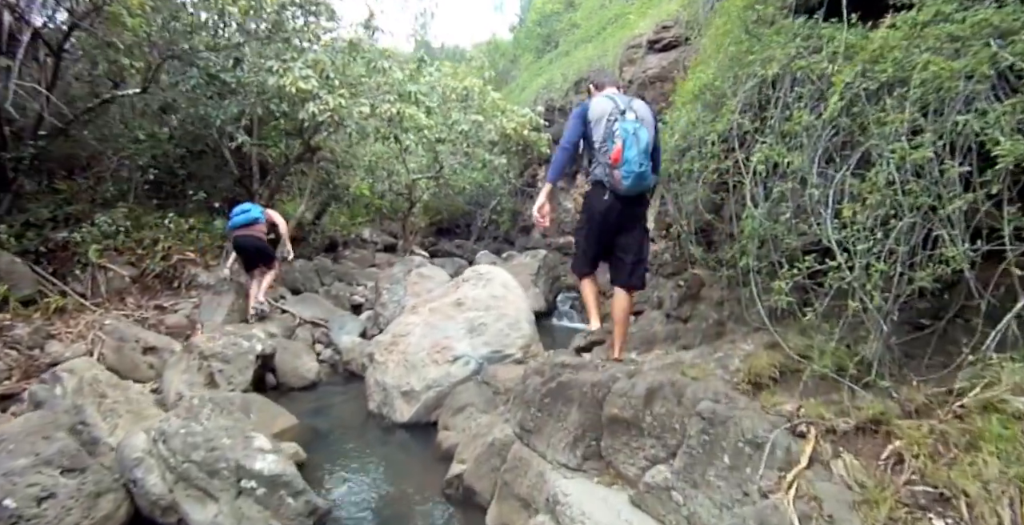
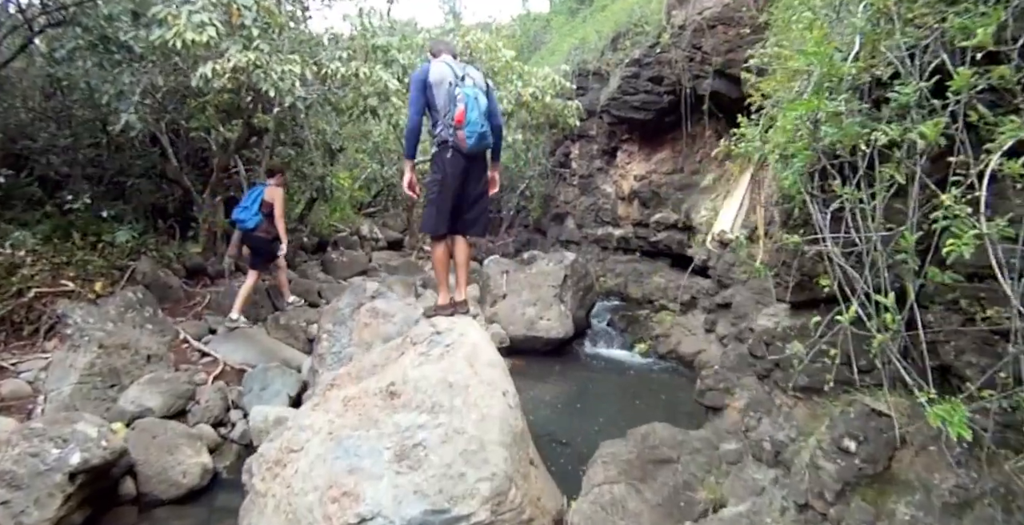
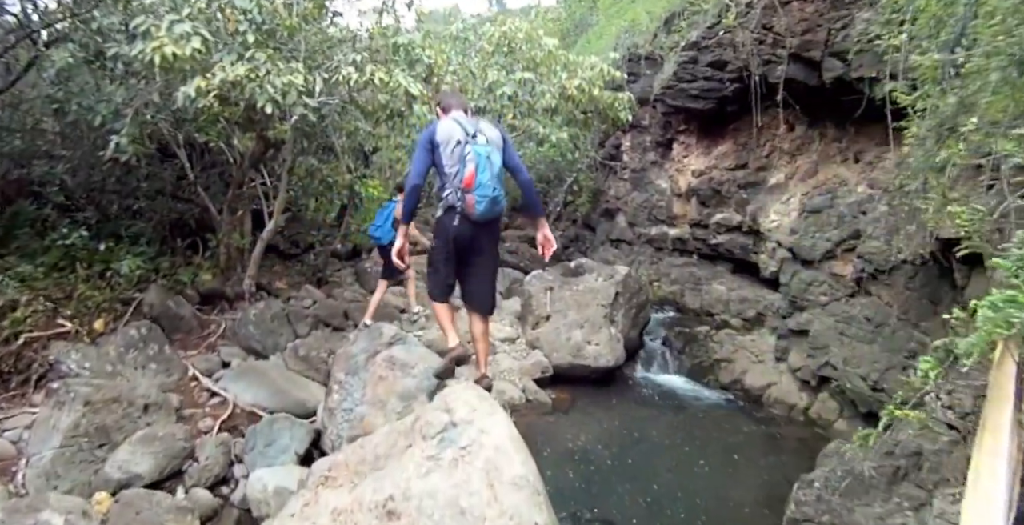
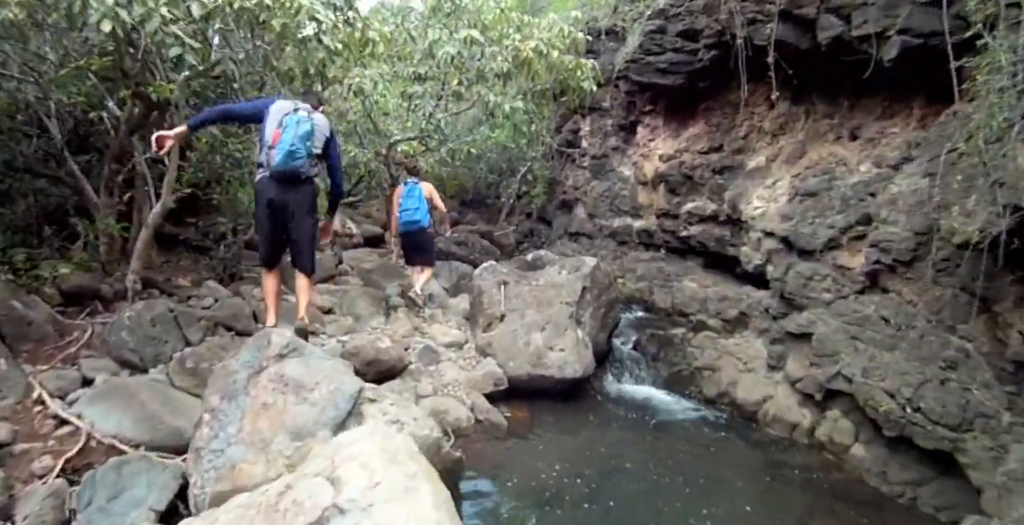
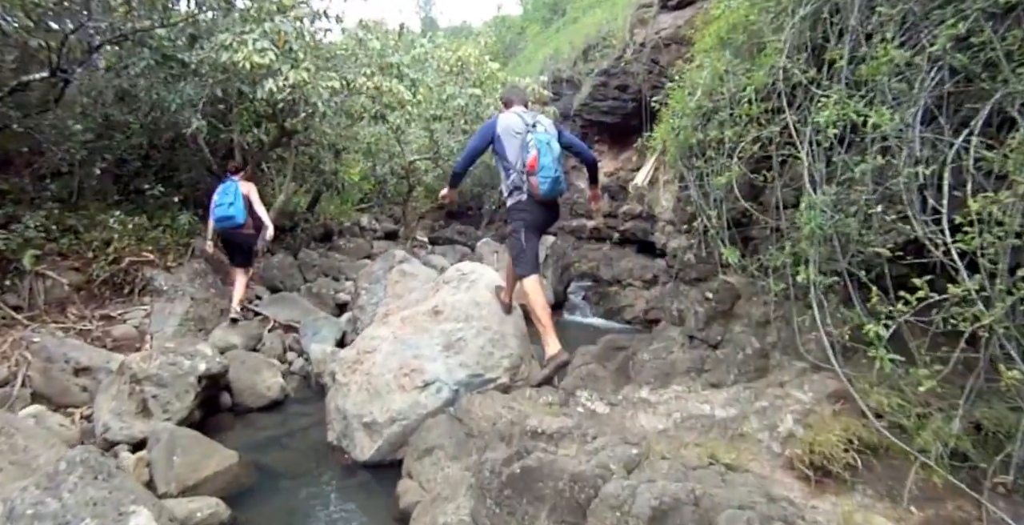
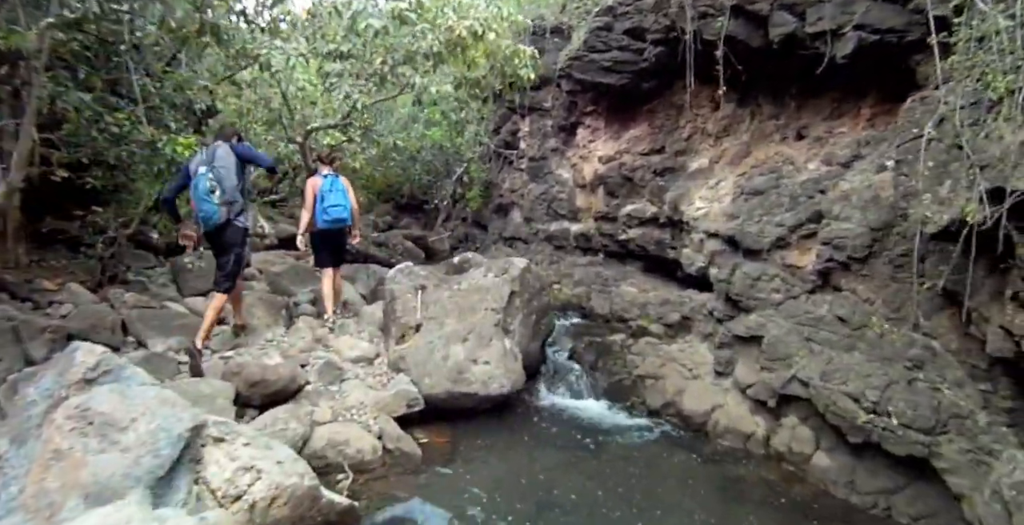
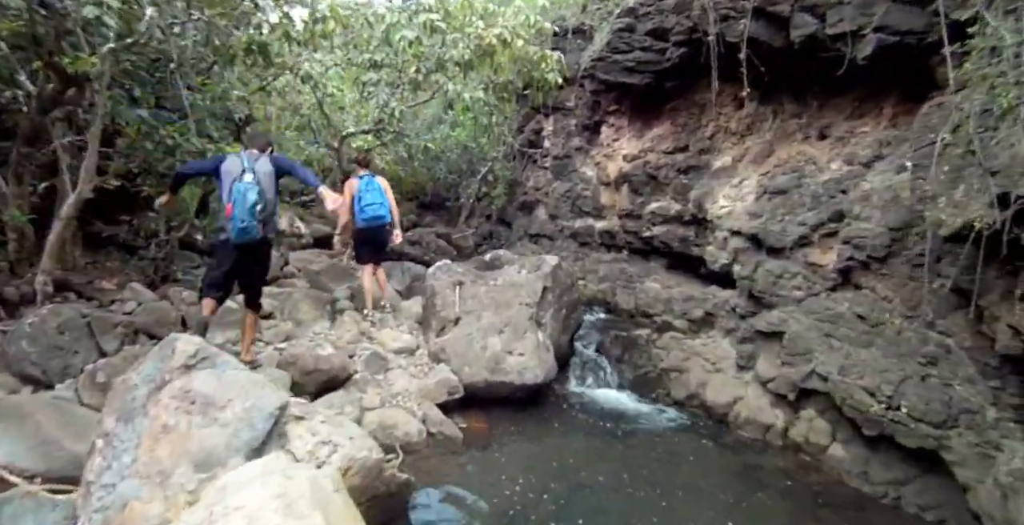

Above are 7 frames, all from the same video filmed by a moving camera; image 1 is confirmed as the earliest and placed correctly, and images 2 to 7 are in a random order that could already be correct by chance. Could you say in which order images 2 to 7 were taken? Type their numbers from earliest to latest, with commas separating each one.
5, 2, 3, 4, 7, 6
